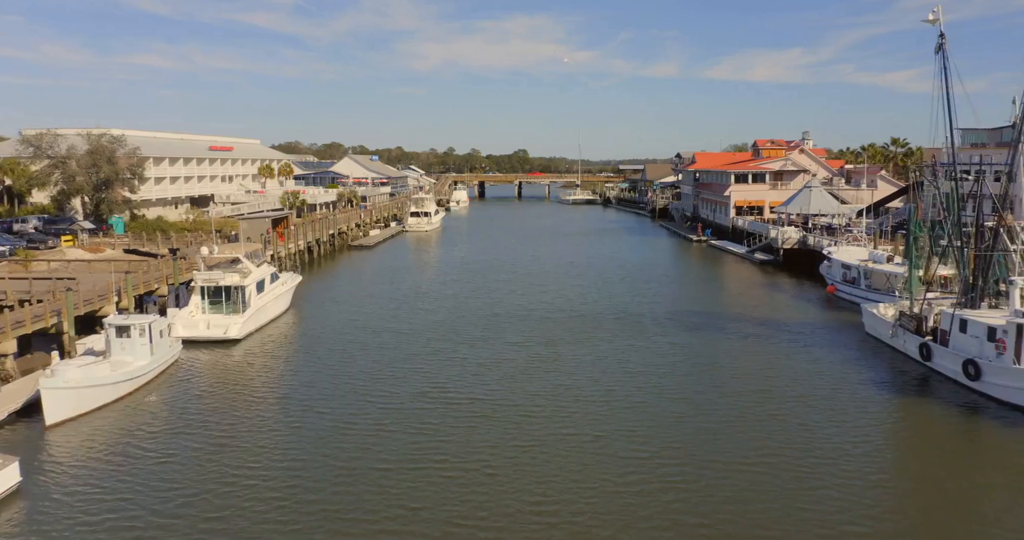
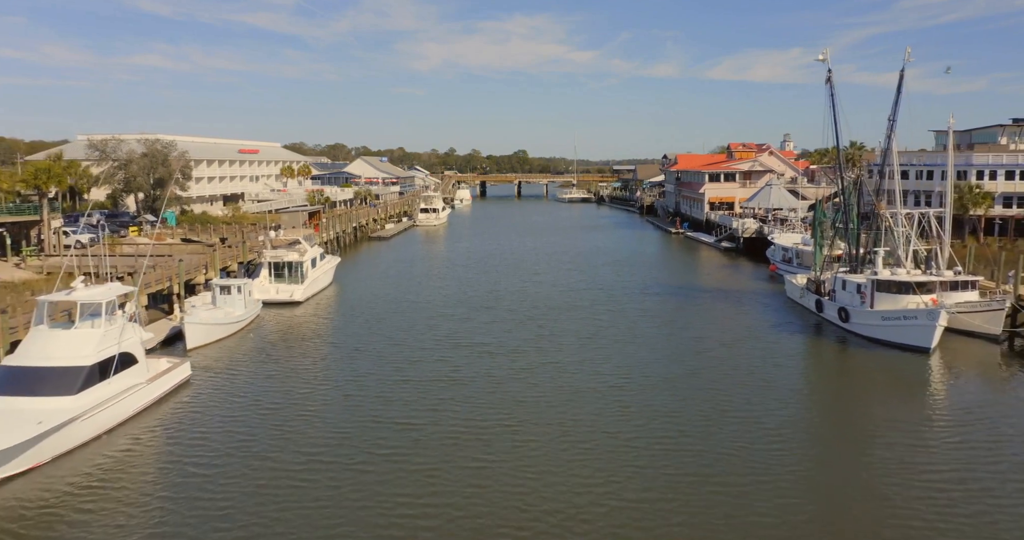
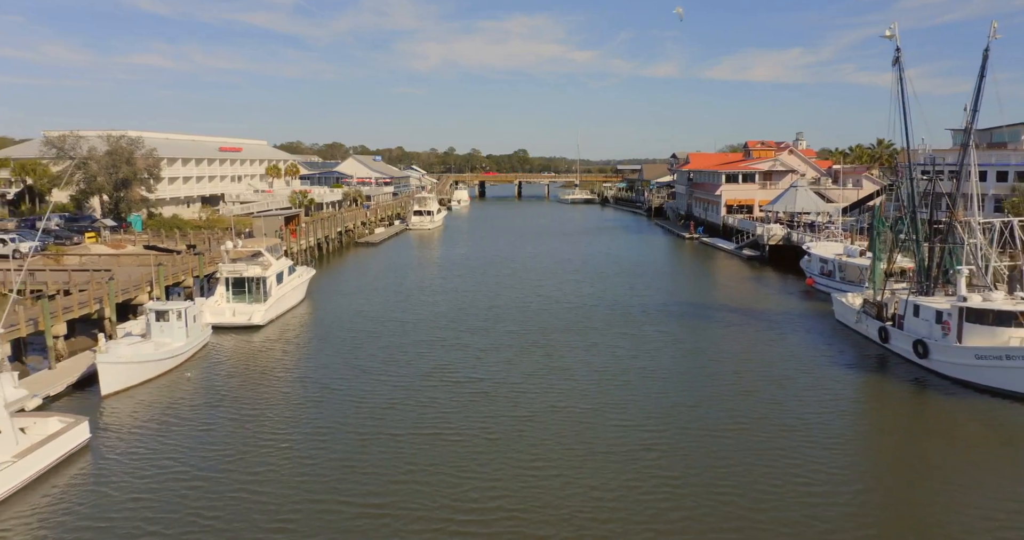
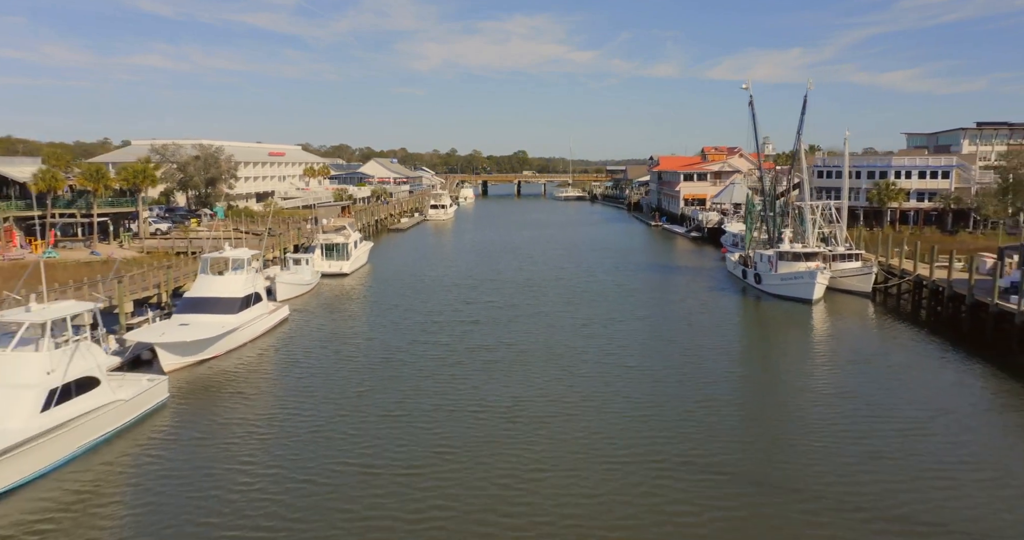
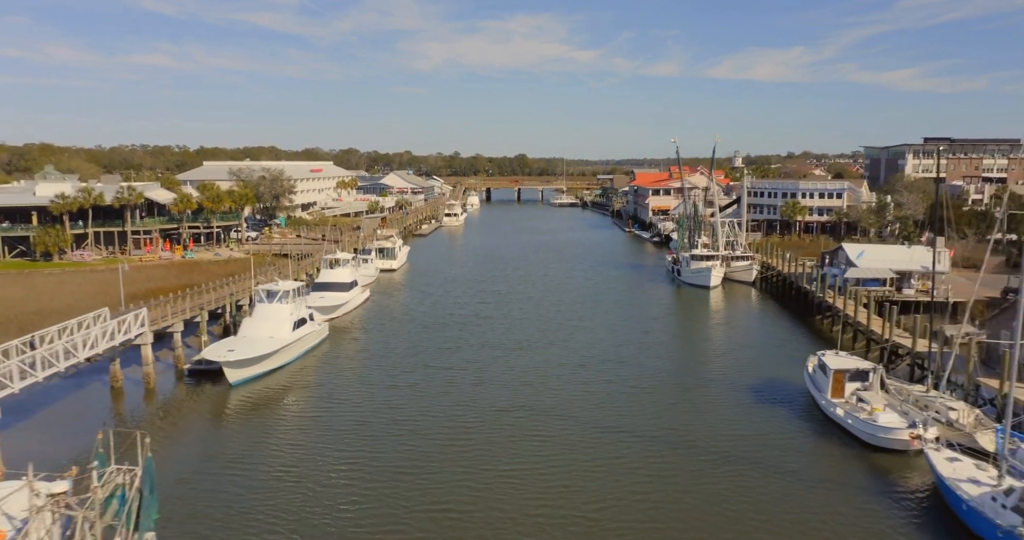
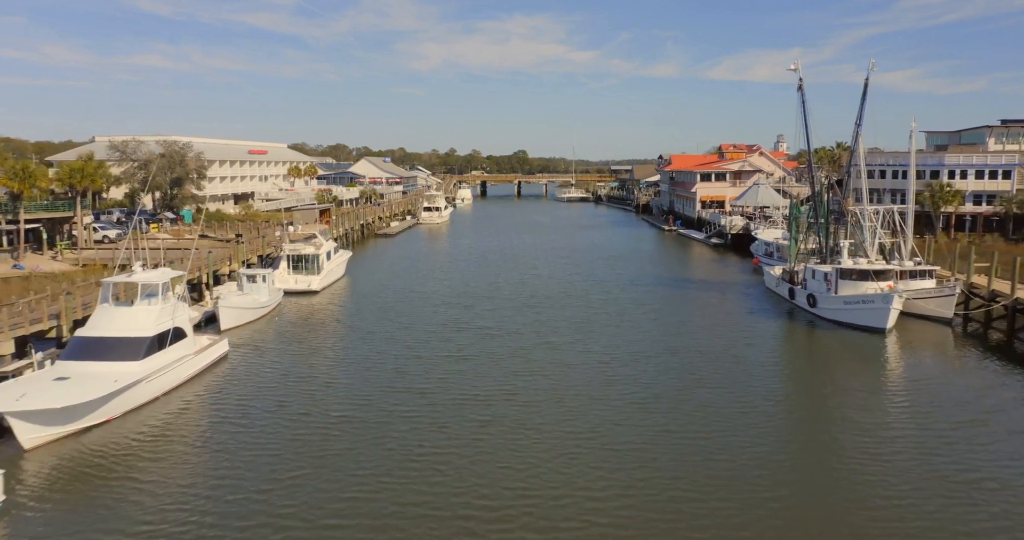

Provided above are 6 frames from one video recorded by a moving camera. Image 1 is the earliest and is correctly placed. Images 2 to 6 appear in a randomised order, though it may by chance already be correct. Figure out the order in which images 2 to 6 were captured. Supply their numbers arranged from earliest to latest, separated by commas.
3, 2, 6, 4, 5
